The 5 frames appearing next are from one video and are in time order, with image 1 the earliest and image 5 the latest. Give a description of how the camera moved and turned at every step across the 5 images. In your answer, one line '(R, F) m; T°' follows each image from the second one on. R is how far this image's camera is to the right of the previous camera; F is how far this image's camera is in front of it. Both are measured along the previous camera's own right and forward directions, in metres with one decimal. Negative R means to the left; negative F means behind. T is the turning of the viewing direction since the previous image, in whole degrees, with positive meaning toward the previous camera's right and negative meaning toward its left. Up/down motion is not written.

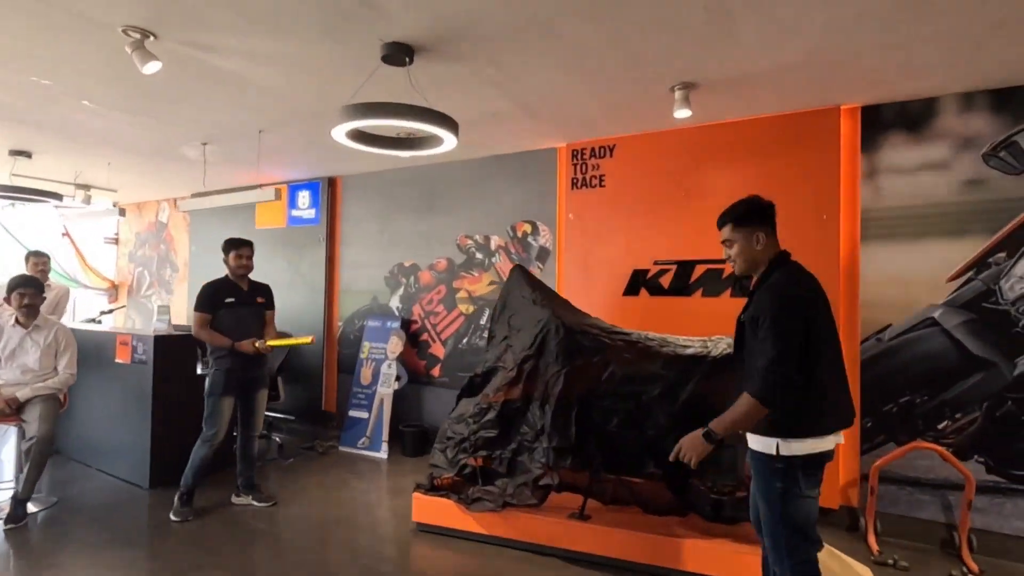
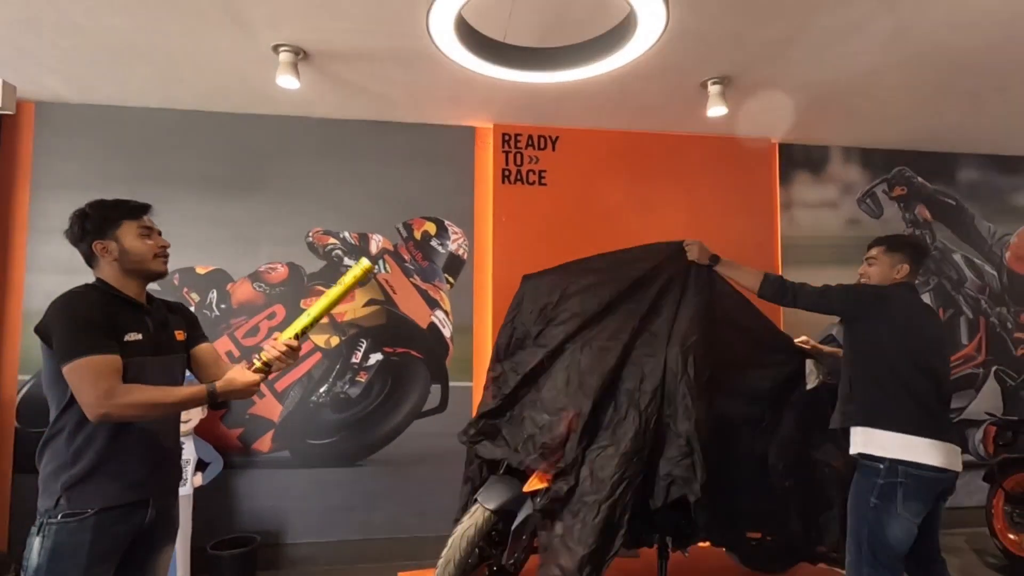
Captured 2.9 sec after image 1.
(-1.4, +1.5) m; +38°
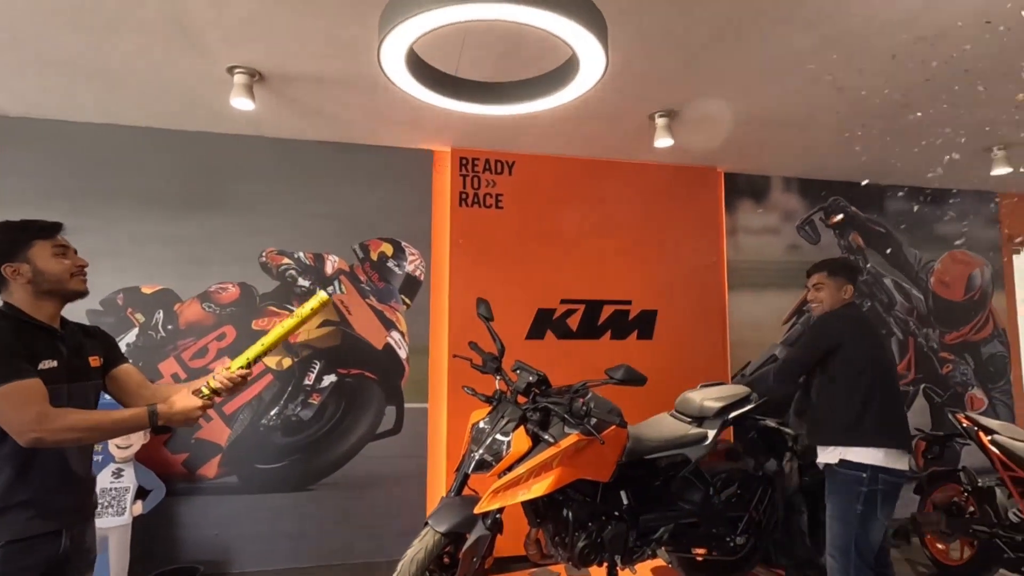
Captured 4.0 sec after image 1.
(0.0, 0.0) m; +4°
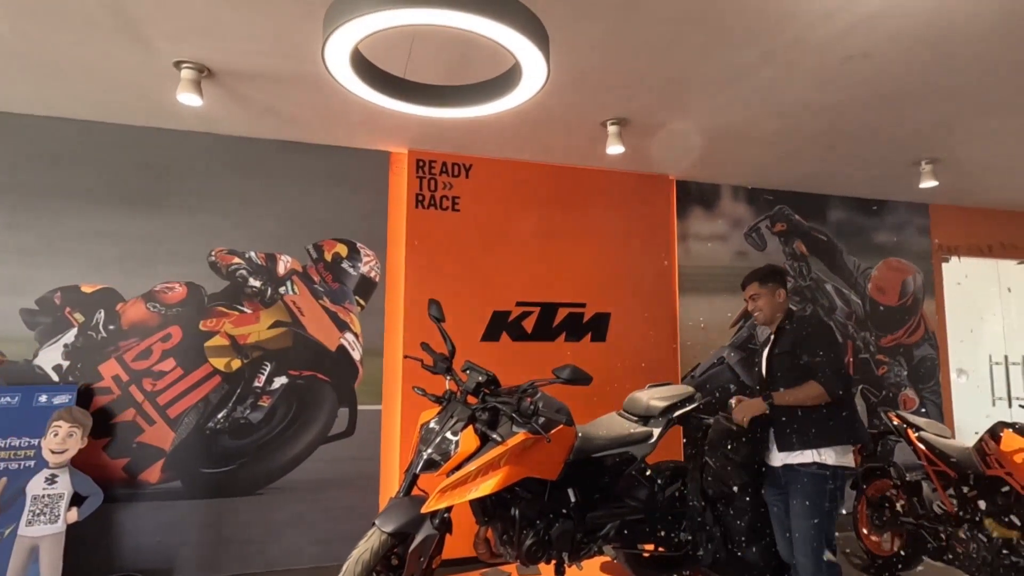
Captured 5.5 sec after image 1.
(+0.1, 0.0) m; +4°
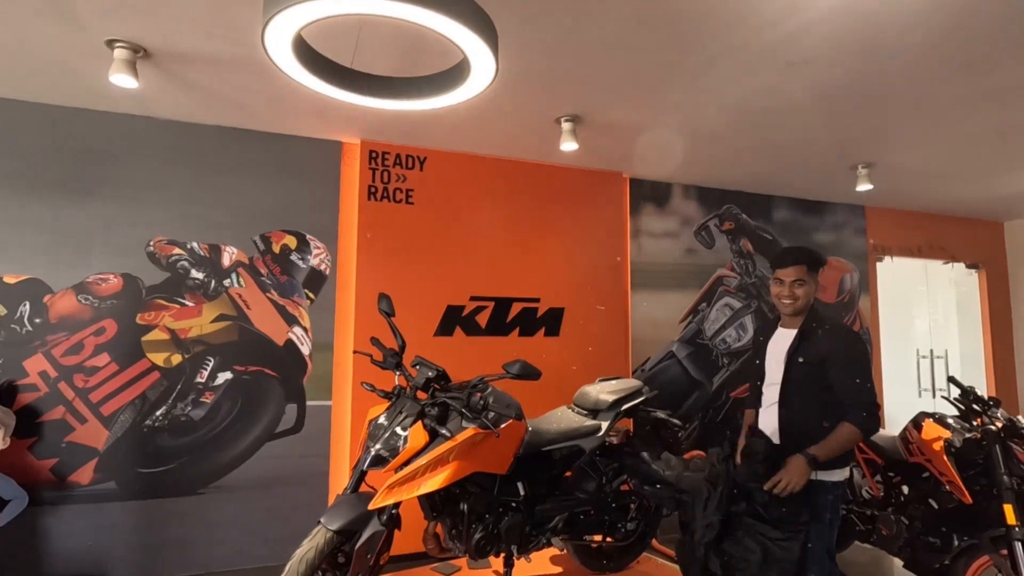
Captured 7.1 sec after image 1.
(0.0, 0.0) m; +4°
